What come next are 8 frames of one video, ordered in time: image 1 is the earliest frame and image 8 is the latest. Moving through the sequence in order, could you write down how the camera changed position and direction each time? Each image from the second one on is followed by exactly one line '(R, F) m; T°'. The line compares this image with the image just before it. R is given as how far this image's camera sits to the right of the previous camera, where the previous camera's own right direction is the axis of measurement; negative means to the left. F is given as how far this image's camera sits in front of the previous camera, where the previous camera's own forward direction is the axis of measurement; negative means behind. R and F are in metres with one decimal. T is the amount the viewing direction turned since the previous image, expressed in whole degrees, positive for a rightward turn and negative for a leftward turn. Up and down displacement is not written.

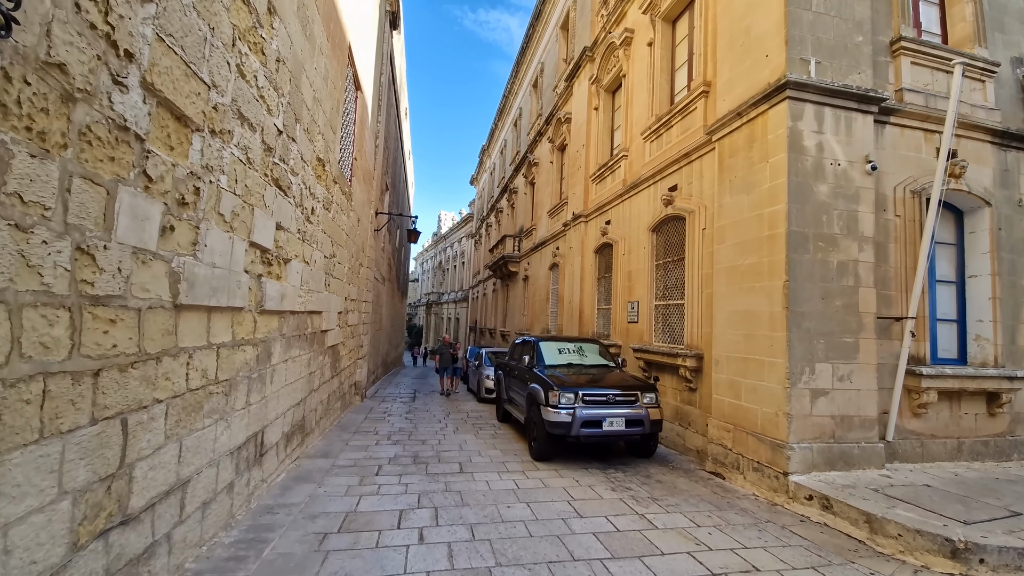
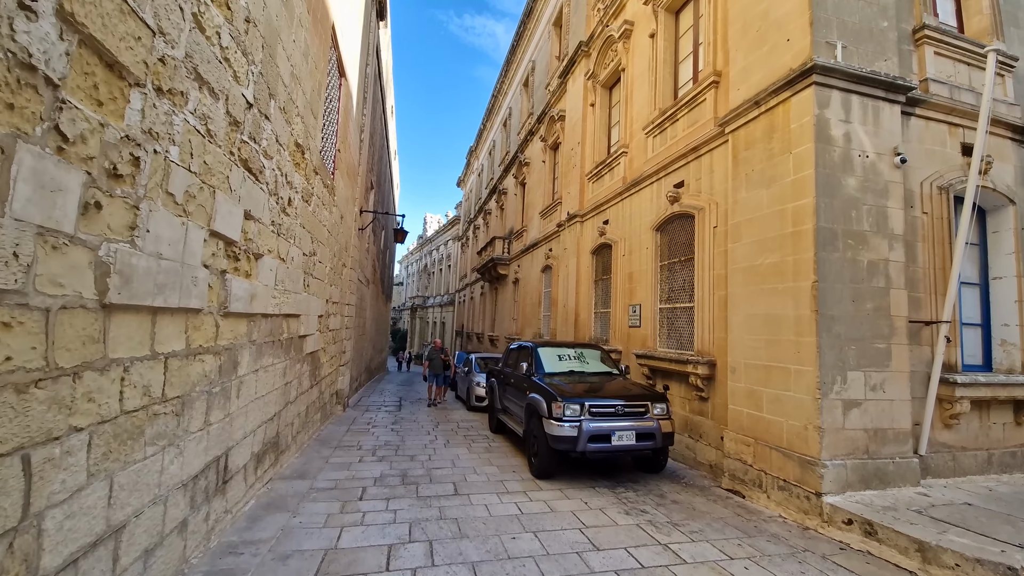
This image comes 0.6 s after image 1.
(-0.2, +0.5) m; +2°
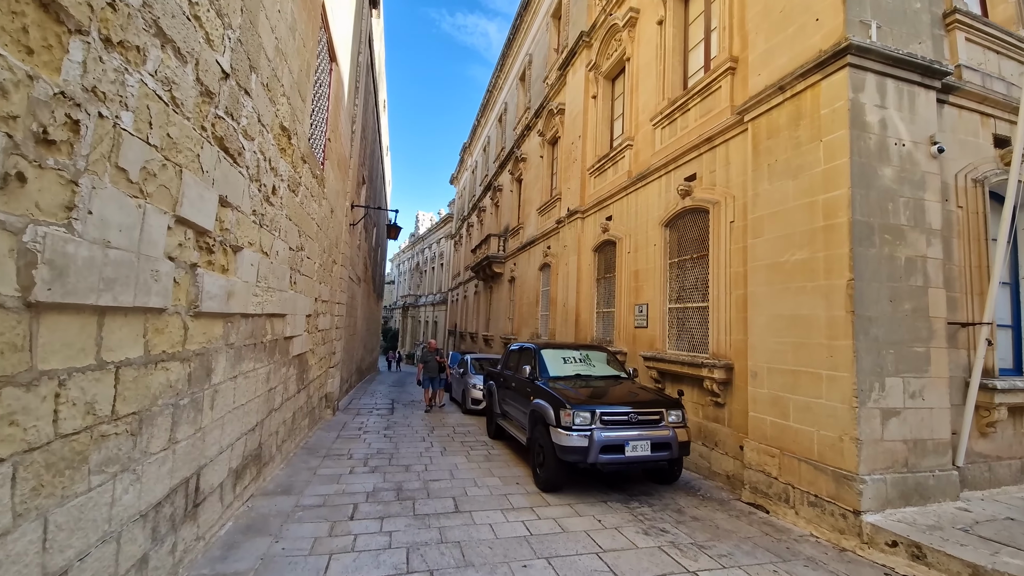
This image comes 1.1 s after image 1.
(-0.2, +0.4) m; +1°
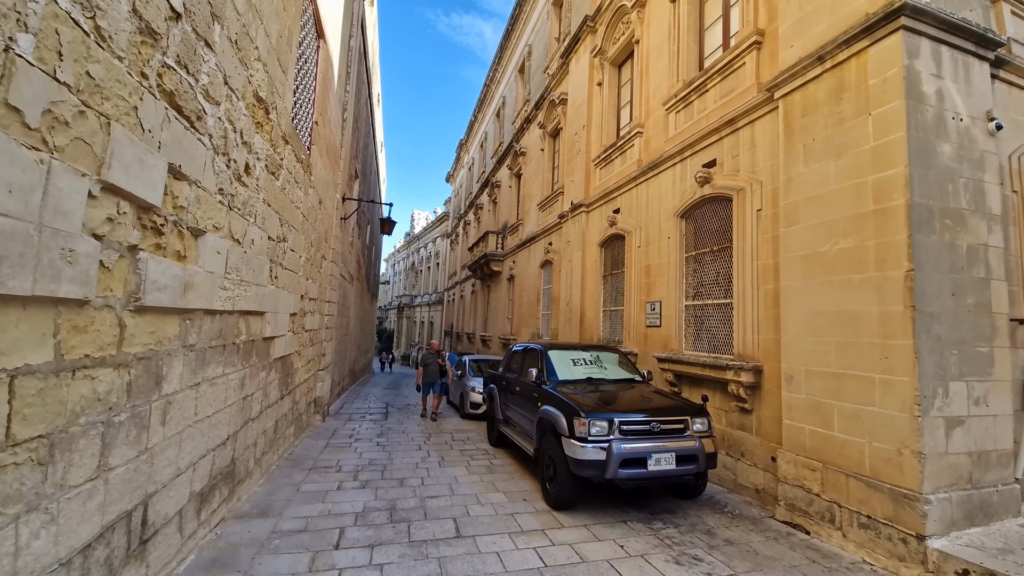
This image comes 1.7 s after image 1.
(-0.1, +0.6) m; +1°
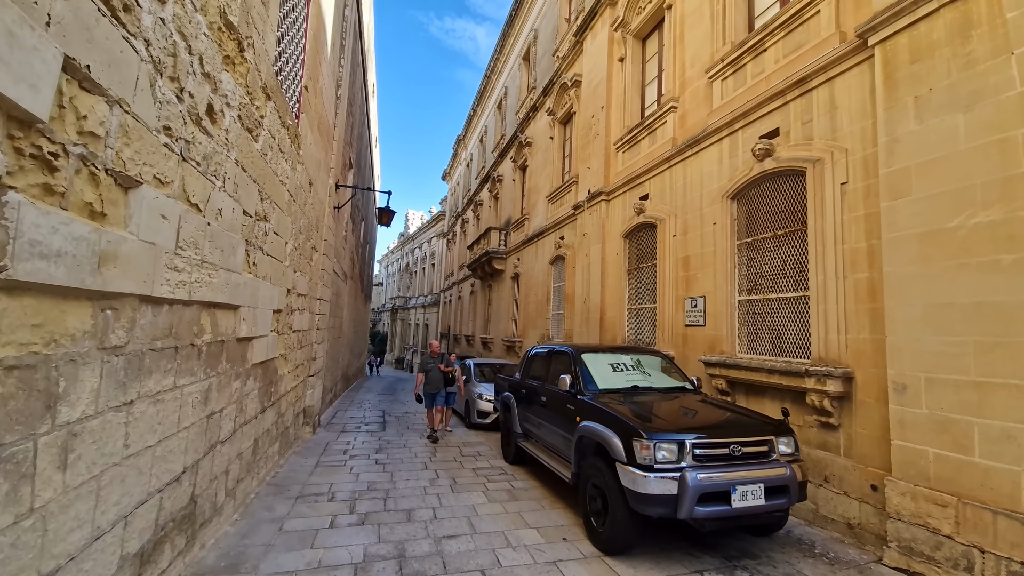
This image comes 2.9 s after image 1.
(-0.4, +1.0) m; +1°
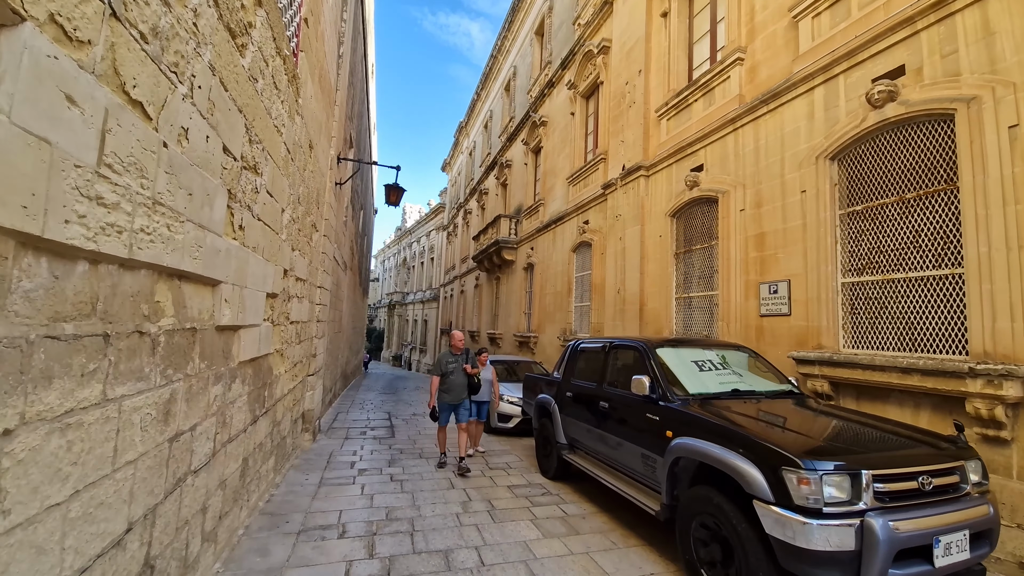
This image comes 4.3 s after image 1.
(-0.6, +1.1) m; +1°
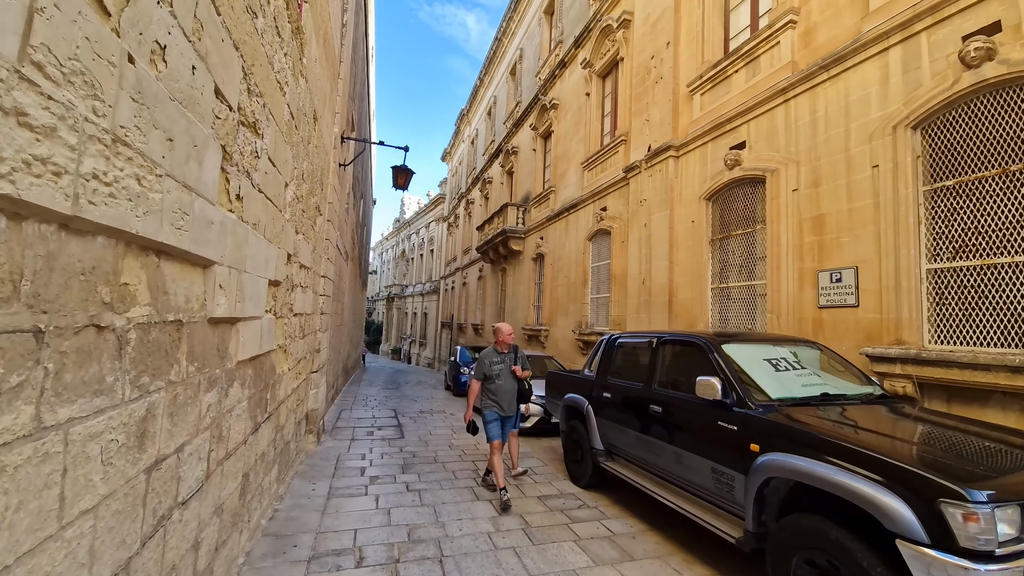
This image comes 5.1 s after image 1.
(-0.4, +0.6) m; 0°
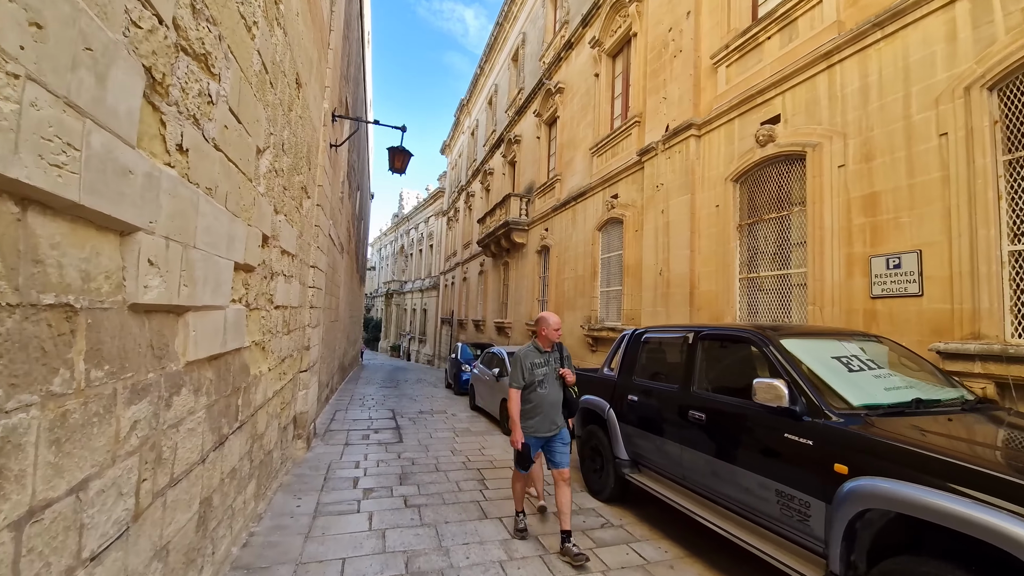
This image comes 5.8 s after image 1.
(-0.1, +0.6) m; 0°
